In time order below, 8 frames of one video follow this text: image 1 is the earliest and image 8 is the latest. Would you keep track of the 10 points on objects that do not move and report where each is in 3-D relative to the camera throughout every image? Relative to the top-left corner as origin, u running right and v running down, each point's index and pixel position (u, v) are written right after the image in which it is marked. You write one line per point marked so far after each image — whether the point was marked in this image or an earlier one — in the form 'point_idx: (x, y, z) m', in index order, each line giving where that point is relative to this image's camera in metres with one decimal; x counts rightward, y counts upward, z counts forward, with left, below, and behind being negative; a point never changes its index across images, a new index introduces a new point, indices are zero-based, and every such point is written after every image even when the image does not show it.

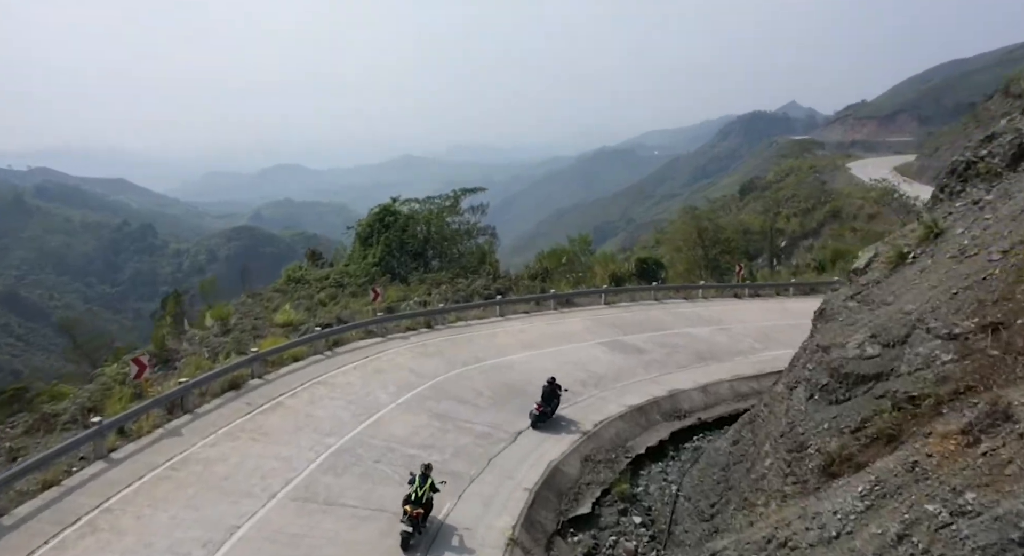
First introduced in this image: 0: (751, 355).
0: (+5.8, -1.9, +18.1) m
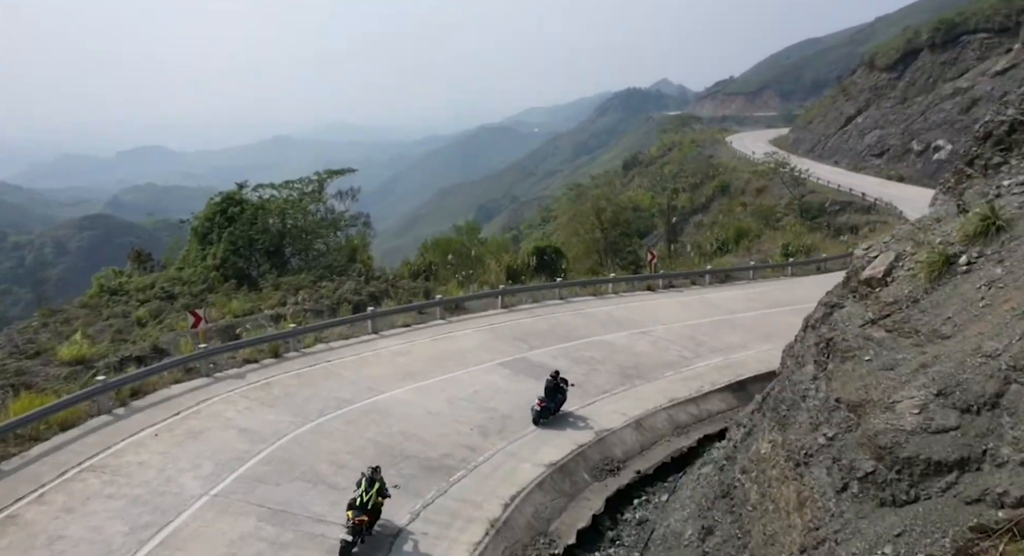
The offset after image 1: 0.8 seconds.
0: (+3.4, -1.8, +14.9) m
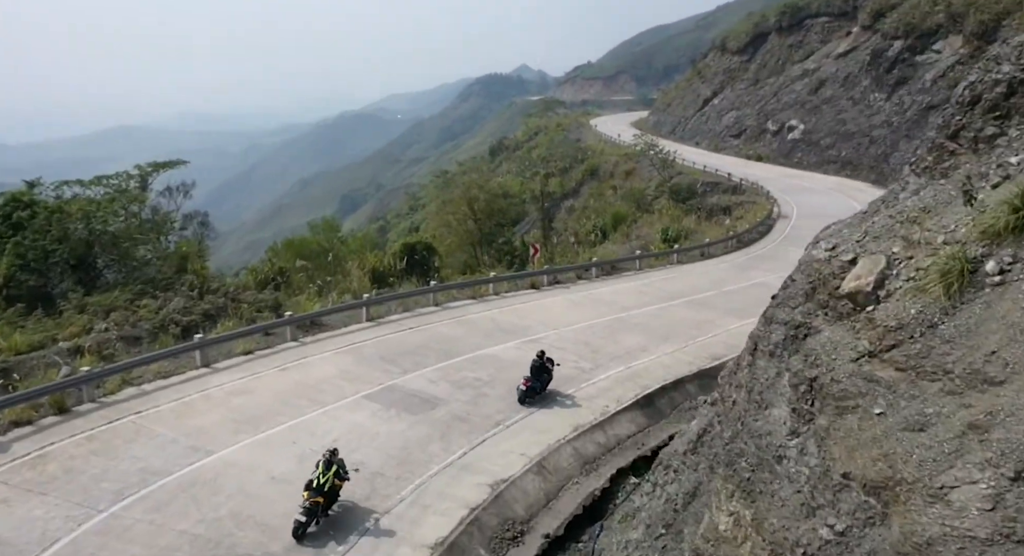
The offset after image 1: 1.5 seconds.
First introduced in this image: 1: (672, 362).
0: (+1.2, -1.8, +12.9) m
1: (+3.0, -1.6, +14.2) m
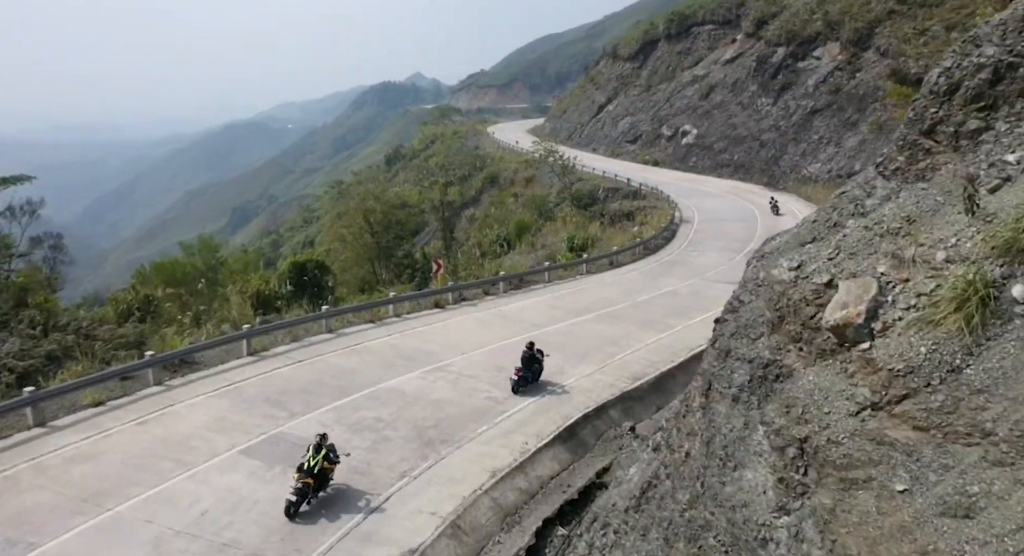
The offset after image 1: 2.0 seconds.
0: (-0.2, -2.2, +11.5) m
1: (+1.4, -1.9, +13.1) m
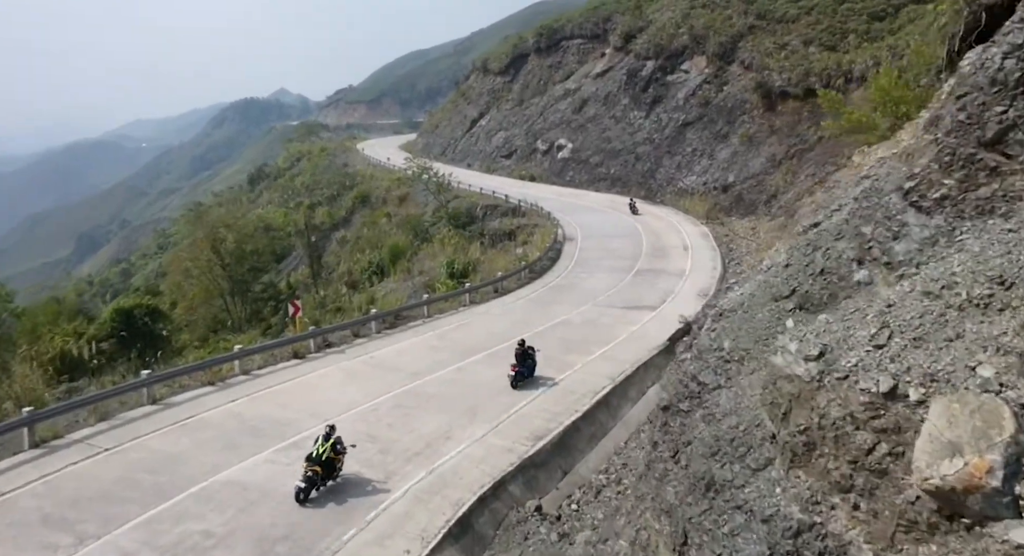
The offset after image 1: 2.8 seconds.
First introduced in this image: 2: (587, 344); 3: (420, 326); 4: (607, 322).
0: (-1.7, -2.8, +9.0) m
1: (-0.4, -2.5, +10.8) m
2: (+1.7, -1.5, +17.1) m
3: (-2.2, -1.1, +18.0) m
4: (+2.4, -1.1, +19.0) m
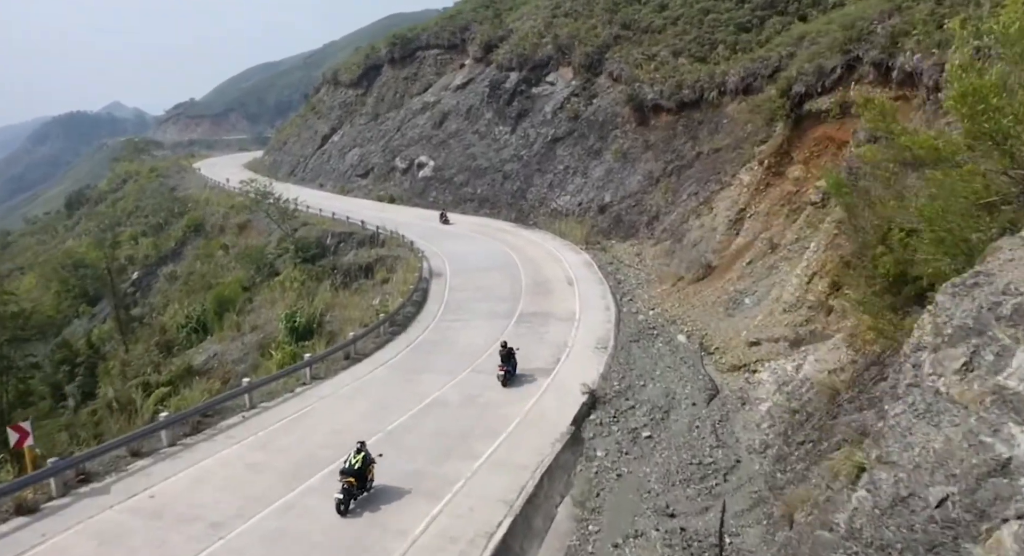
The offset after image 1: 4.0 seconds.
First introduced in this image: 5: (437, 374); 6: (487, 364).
0: (-2.6, -4.0, +4.2) m
1: (-1.6, -3.7, +6.2) m
2: (-0.7, -2.7, +12.8) m
3: (-4.8, -2.6, +12.9) m
4: (-0.4, -2.4, +14.8) m
5: (-1.7, -2.0, +16.4) m
6: (-0.6, -1.9, +17.0) m
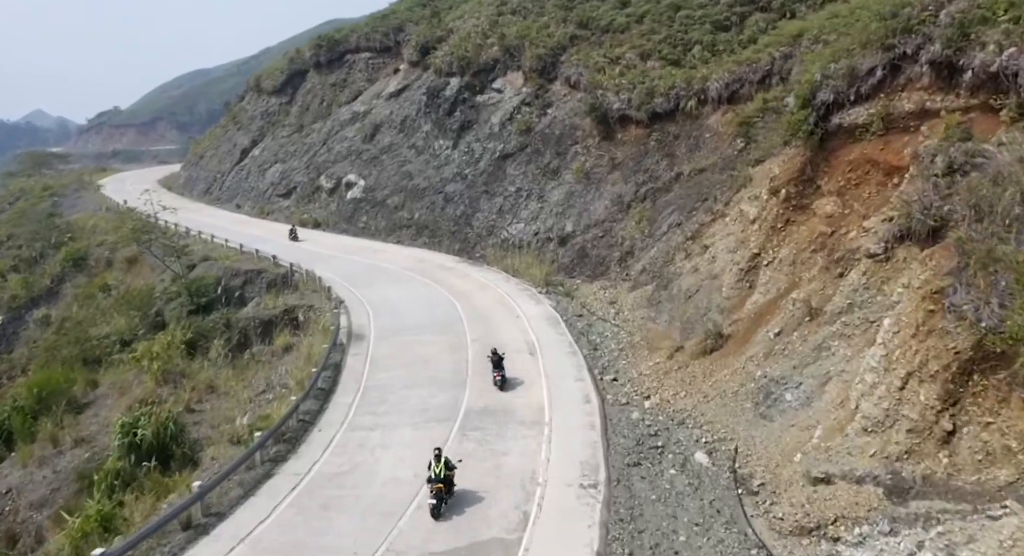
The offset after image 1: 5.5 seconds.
0: (-2.5, -5.6, -2.3) m
1: (-1.7, -5.3, -0.2) m
2: (-1.3, -4.4, +6.4) m
3: (-5.3, -4.2, +6.3) m
4: (-1.1, -4.0, +8.4) m
5: (-2.4, -3.7, +9.9) m
6: (-1.4, -3.6, +10.7) m
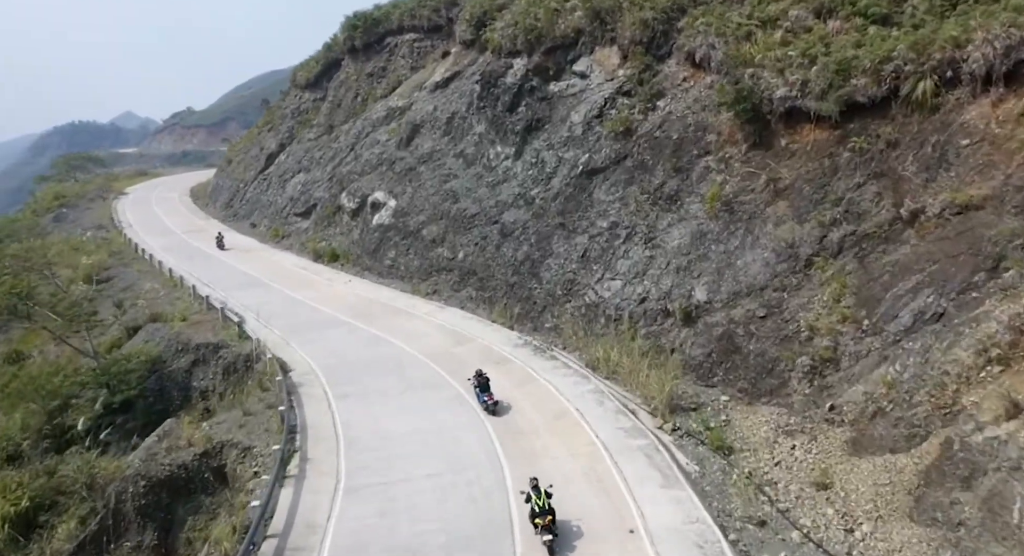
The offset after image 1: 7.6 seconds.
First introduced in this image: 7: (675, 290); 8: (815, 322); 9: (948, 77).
0: (-3.4, -7.9, -14.2) m
1: (-2.3, -7.6, -12.2) m
2: (-1.3, -6.7, -5.7) m
3: (-5.3, -6.5, -5.4) m
4: (-0.9, -6.4, -3.7) m
5: (-2.1, -6.1, -2.1) m
6: (-1.1, -6.0, -1.4) m
7: (+4.2, -0.3, +18.9) m
8: (+6.3, -0.9, +15.5) m
9: (+9.8, +4.5, +16.7) m
